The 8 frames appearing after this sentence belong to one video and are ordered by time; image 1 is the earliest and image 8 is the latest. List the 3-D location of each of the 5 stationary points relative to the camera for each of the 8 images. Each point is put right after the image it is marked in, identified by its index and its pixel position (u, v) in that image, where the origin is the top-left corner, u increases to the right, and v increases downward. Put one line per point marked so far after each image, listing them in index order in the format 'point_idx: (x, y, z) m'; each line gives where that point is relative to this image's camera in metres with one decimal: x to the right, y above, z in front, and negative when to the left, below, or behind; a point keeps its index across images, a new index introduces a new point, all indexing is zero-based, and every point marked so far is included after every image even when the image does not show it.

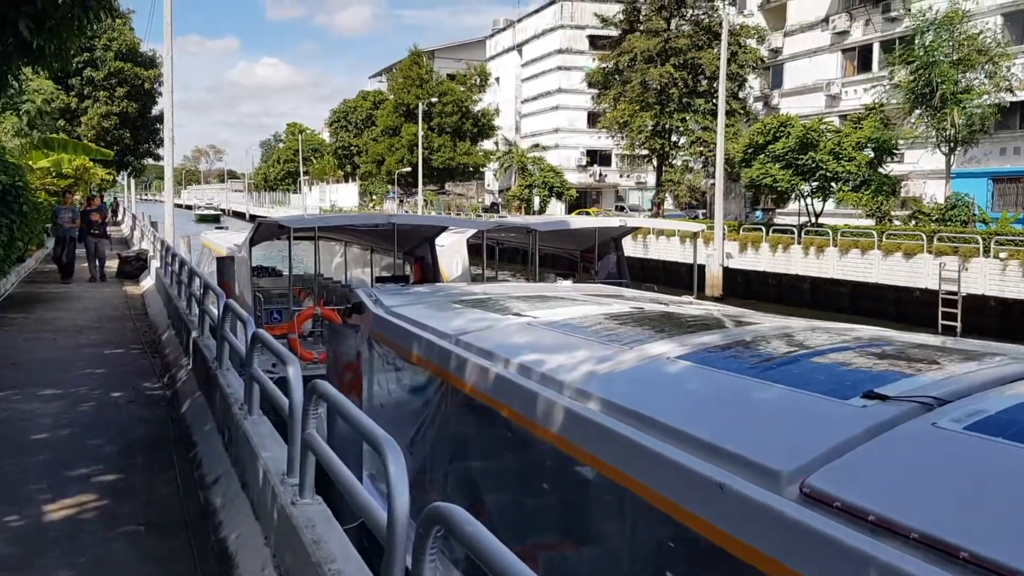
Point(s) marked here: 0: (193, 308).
0: (-2.9, -0.2, +8.7) m
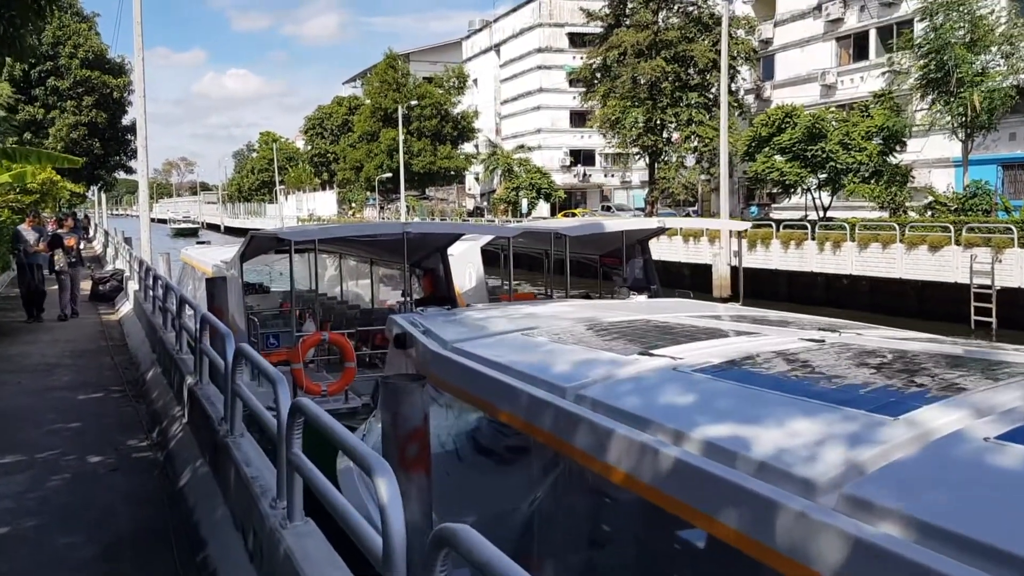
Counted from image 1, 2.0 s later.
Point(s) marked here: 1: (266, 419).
0: (-2.5, -0.4, +7.2) m
1: (-1.0, -0.6, +3.9) m
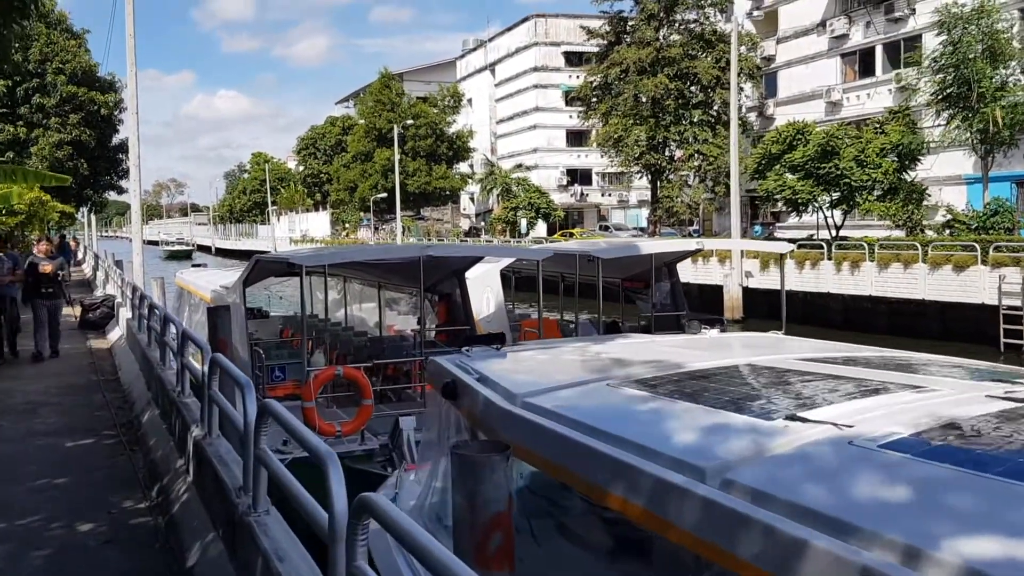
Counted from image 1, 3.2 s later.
0: (-2.2, -0.7, +6.4) m
1: (-0.7, -0.7, +3.1) m
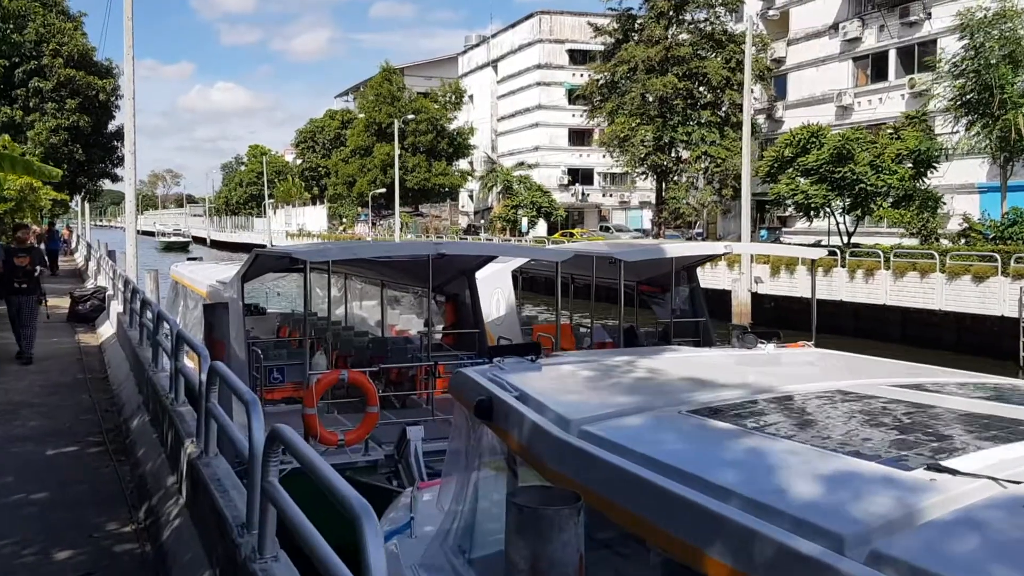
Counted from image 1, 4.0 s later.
0: (-2.0, -0.6, +5.8) m
1: (-0.5, -0.7, +2.5) m
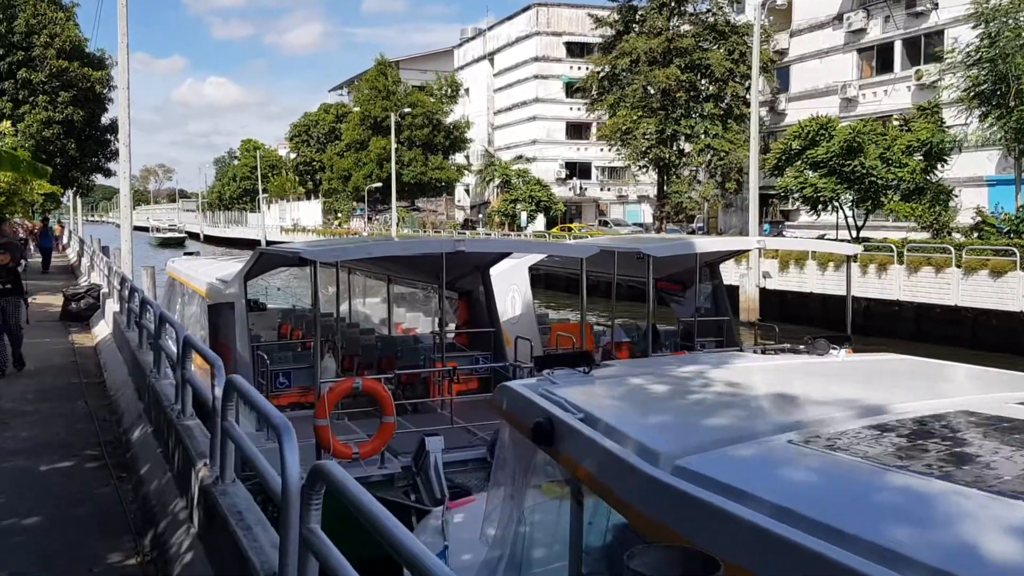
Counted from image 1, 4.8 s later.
0: (-1.8, -0.6, +5.3) m
1: (-0.2, -0.7, +2.0) m
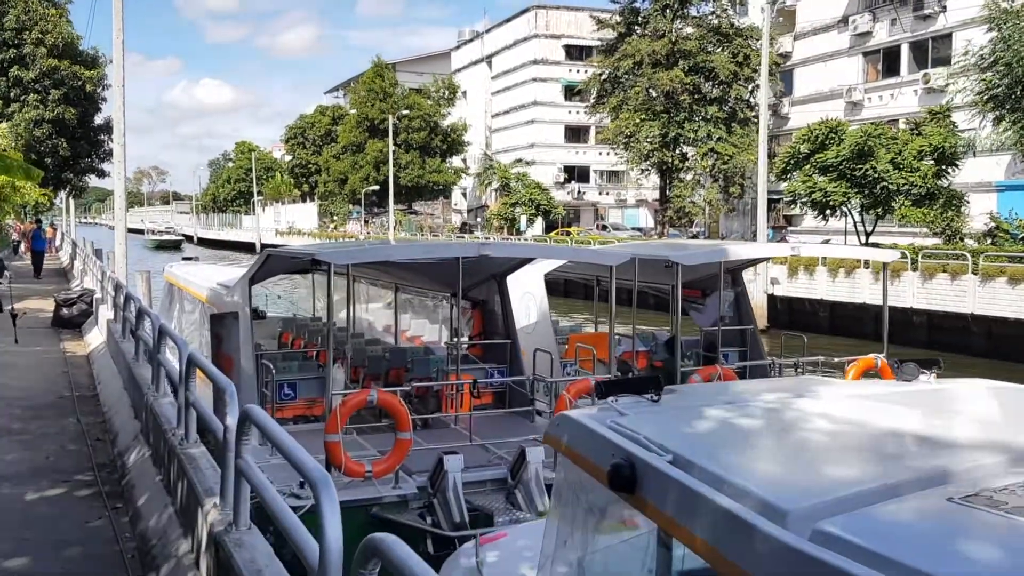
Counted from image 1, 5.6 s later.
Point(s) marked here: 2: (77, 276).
0: (-1.6, -0.7, +4.7) m
1: (0.0, -0.8, +1.5) m
2: (-8.5, +0.2, +18.7) m
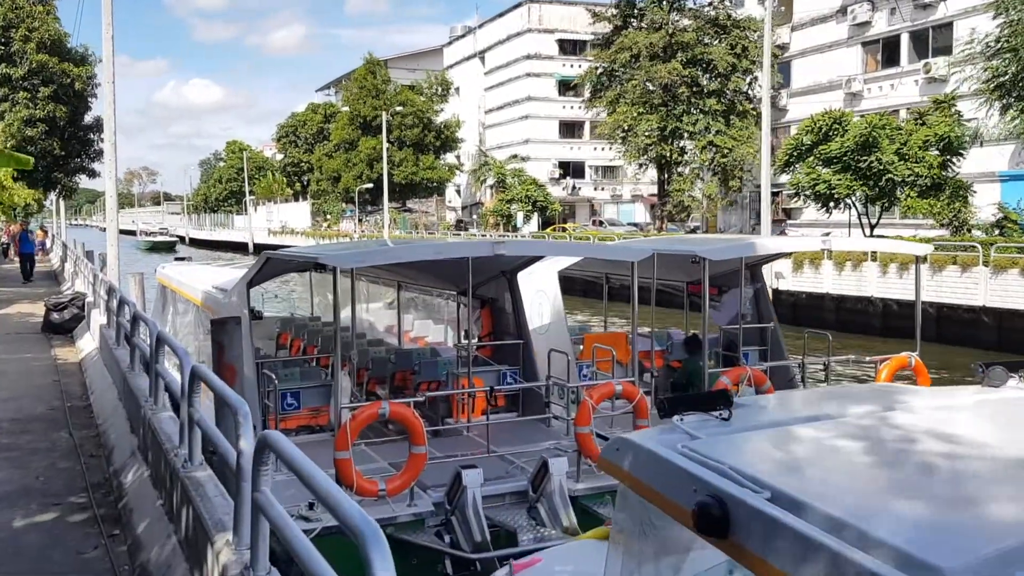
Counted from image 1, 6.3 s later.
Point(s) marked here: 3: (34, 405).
0: (-1.4, -0.7, +4.3) m
1: (+0.2, -0.8, +1.0) m
2: (-8.4, +0.2, +18.2) m
3: (-3.9, -1.0, +7.8) m
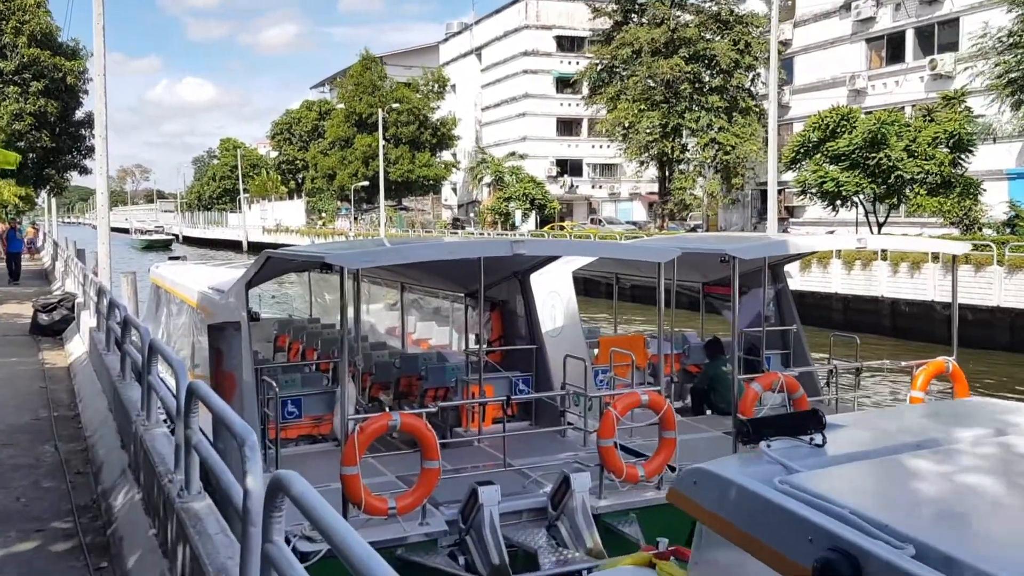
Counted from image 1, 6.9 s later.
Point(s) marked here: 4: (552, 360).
0: (-1.3, -0.7, +3.8) m
1: (+0.3, -0.8, +0.6) m
2: (-8.4, +0.2, +17.7) m
3: (-3.8, -1.0, +7.3) m
4: (+0.3, -0.6, +8.8) m
